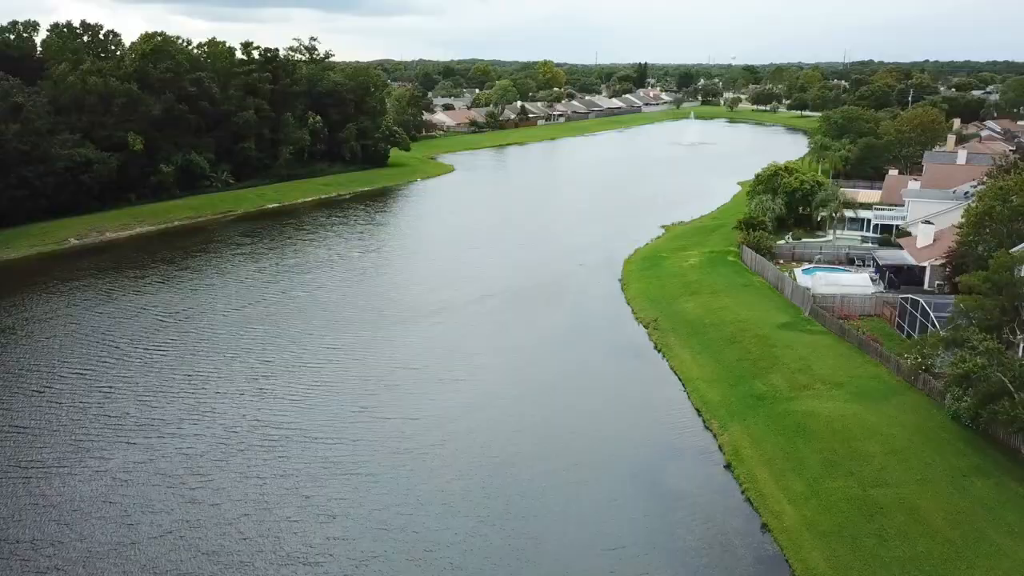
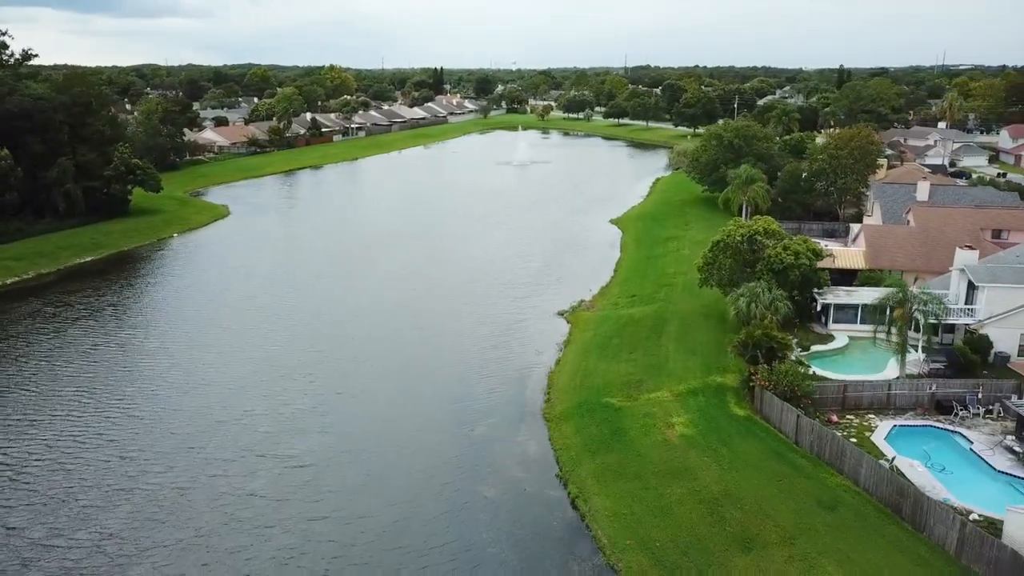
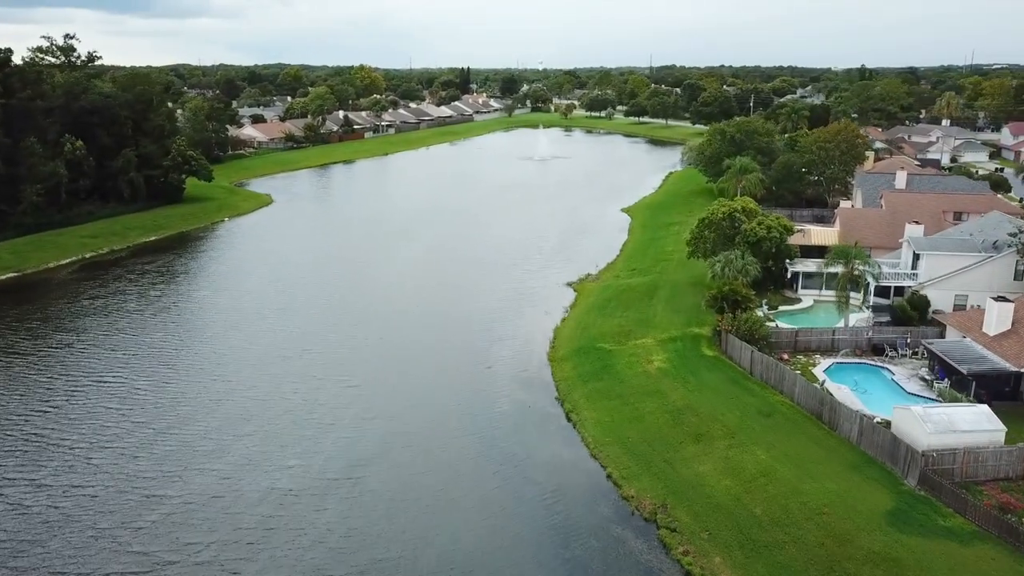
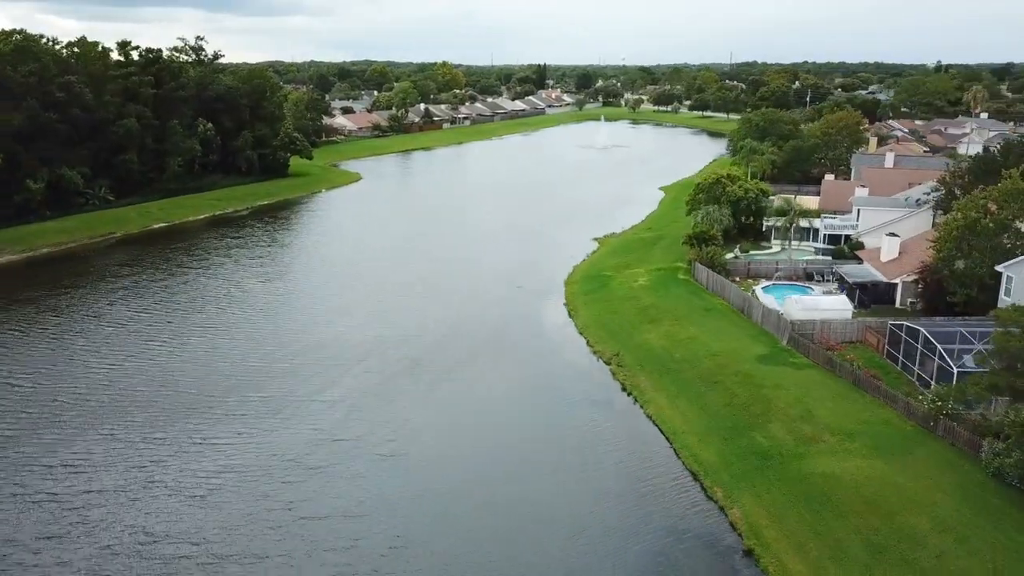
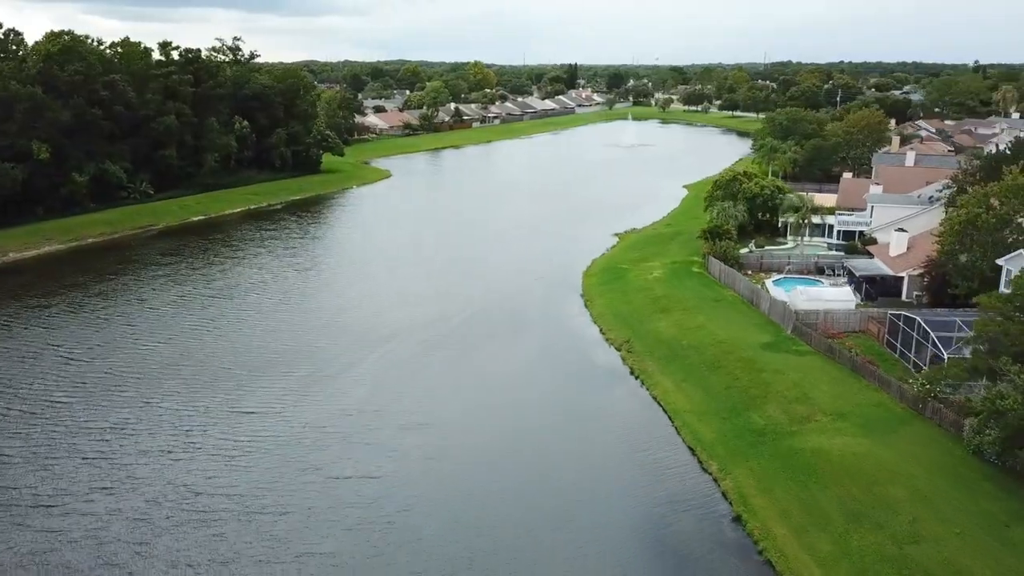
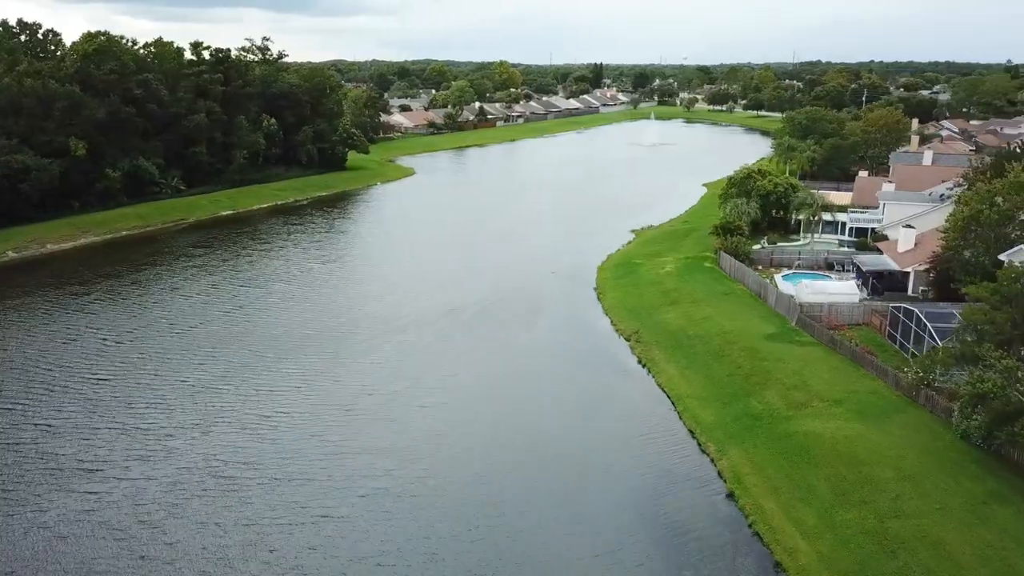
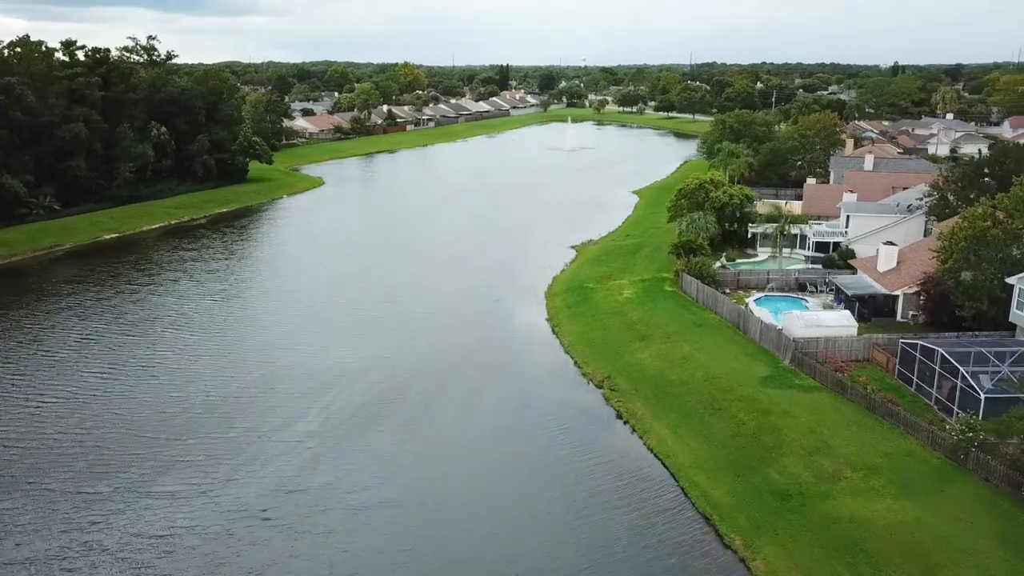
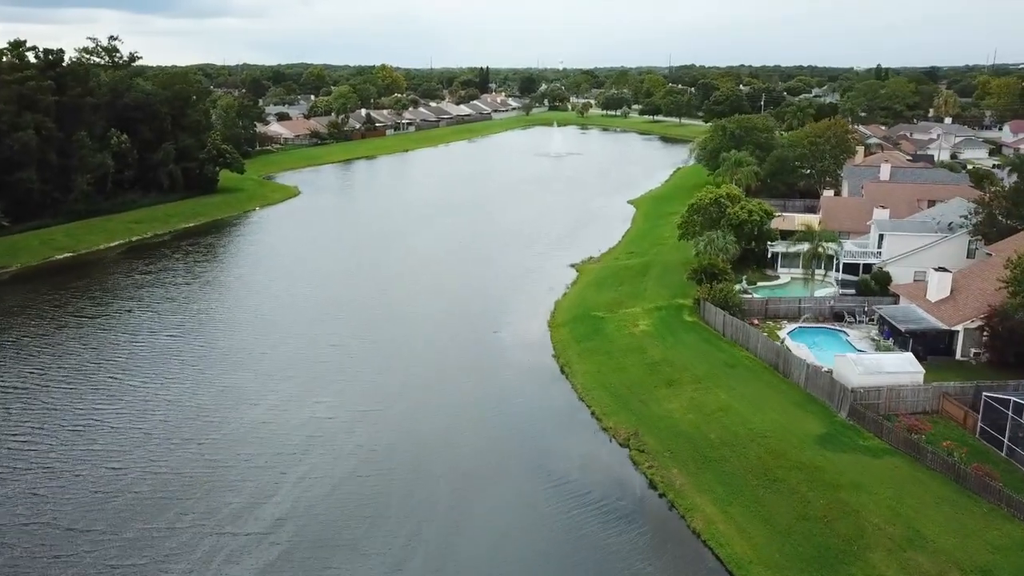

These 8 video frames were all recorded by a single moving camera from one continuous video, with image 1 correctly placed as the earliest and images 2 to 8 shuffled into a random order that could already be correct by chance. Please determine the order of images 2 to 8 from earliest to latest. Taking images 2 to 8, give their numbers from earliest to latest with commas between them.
6, 5, 4, 7, 8, 3, 2
